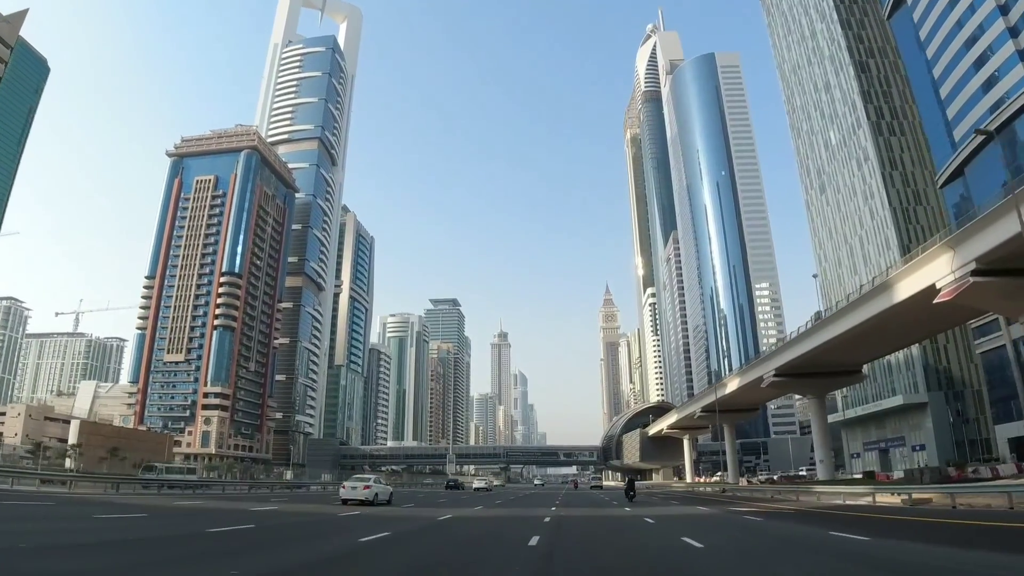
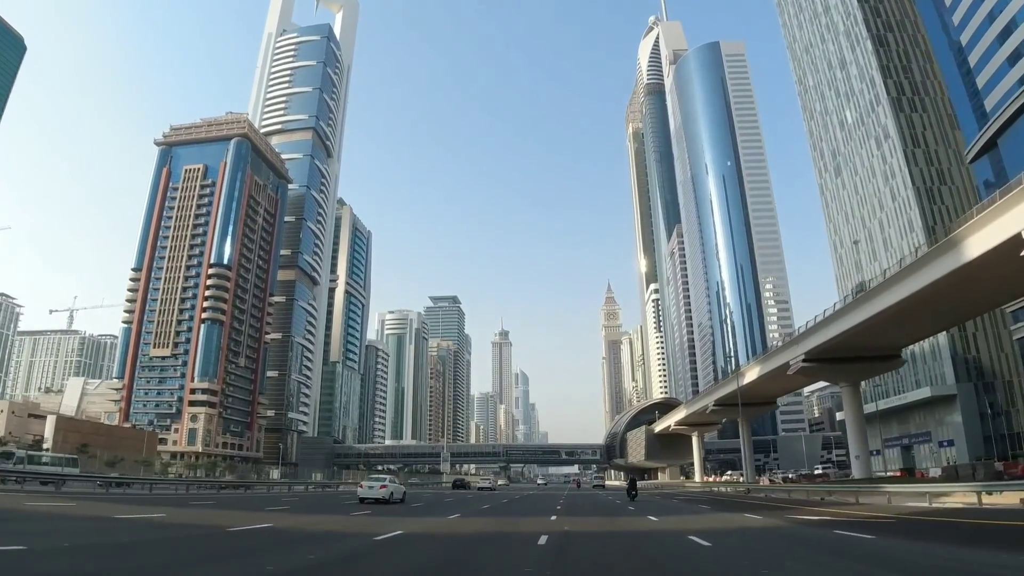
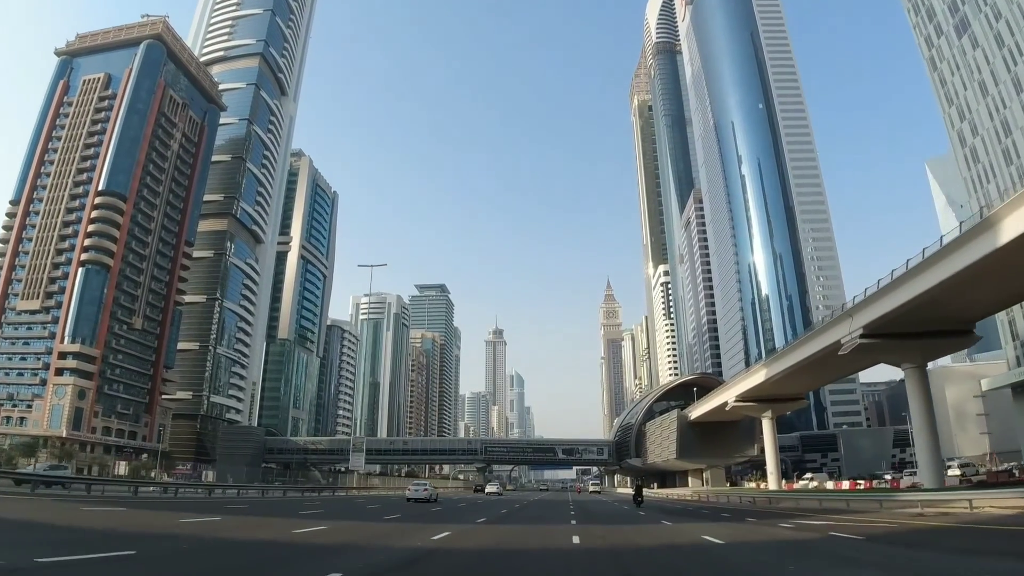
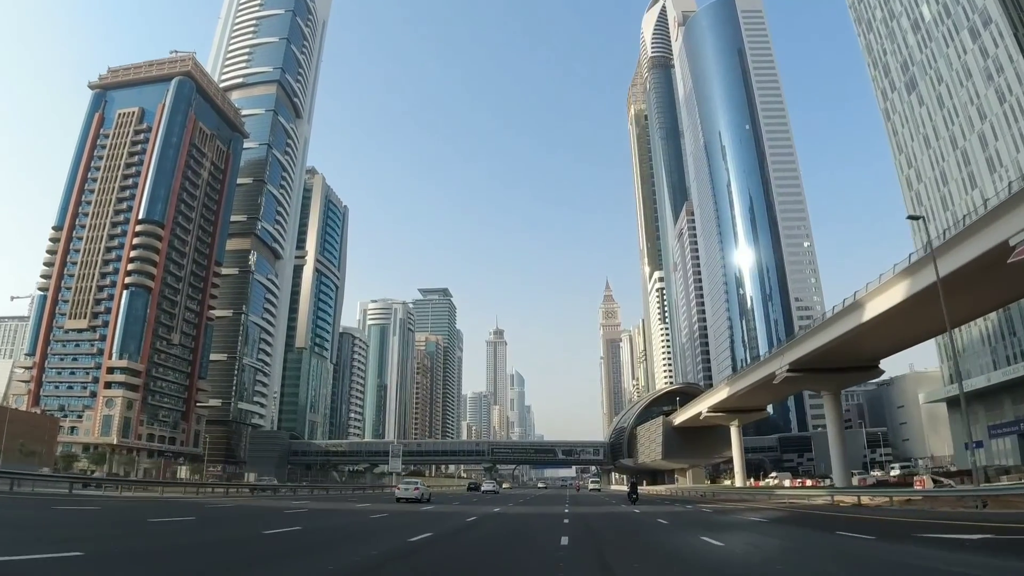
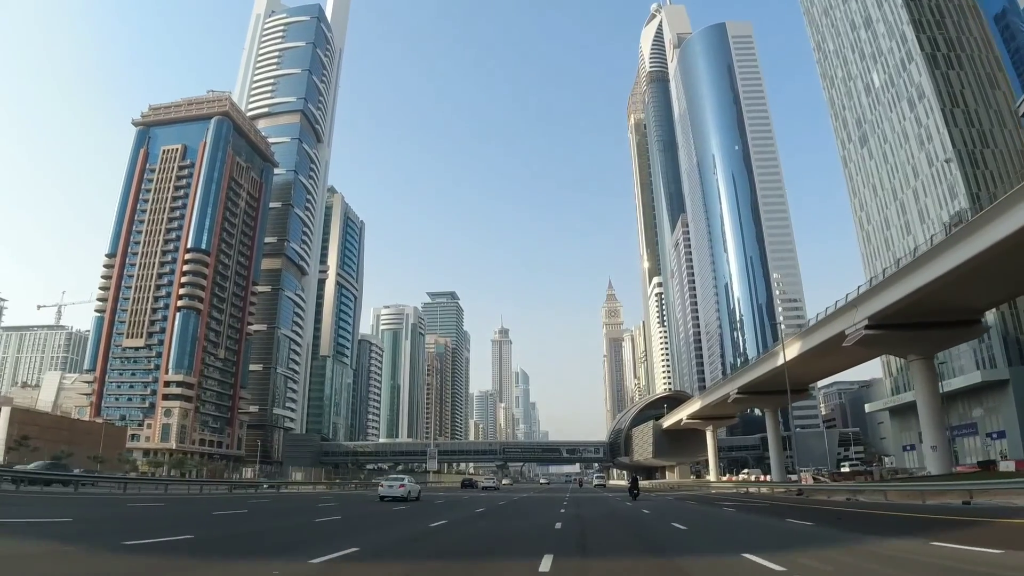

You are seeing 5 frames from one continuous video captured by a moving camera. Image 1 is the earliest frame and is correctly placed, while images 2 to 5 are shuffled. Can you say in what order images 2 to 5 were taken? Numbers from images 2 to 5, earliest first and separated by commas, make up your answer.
2, 5, 4, 3
